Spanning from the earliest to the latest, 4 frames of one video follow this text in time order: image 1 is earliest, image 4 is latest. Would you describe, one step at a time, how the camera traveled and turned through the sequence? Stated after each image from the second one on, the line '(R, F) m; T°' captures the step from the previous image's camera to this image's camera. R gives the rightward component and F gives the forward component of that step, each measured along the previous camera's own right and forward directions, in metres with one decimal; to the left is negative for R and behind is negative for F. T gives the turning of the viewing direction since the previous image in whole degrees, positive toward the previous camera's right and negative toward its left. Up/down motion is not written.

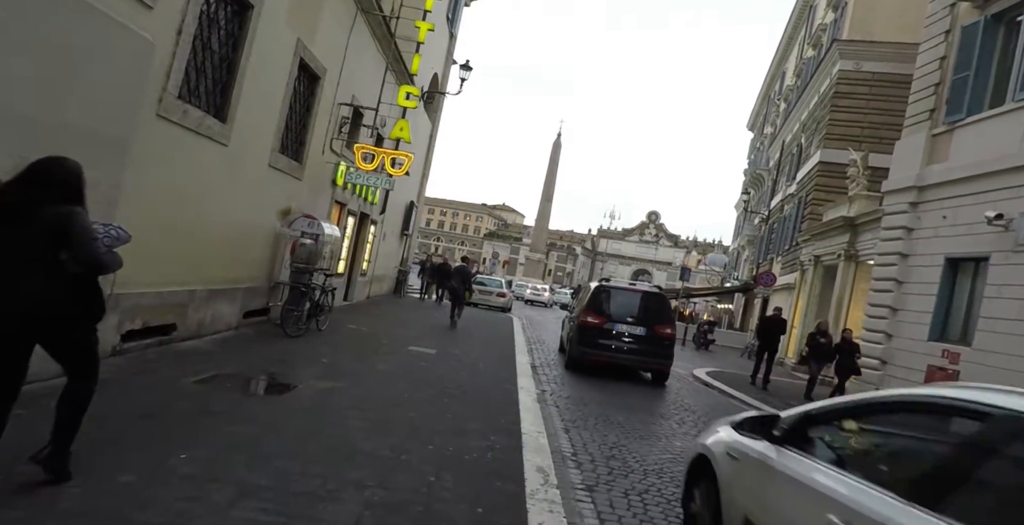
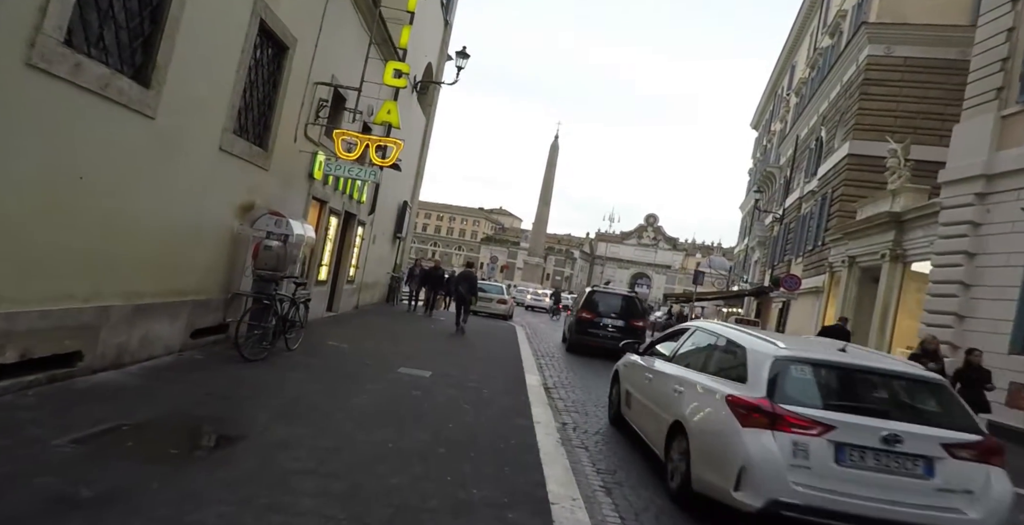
(-0.2, +1.8) m; 0°
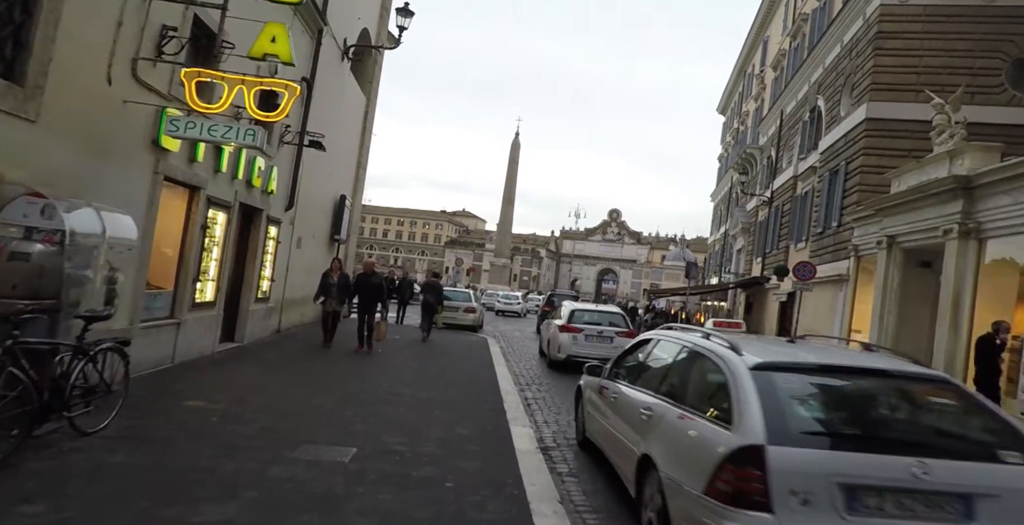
(0.0, +3.7) m; +3°
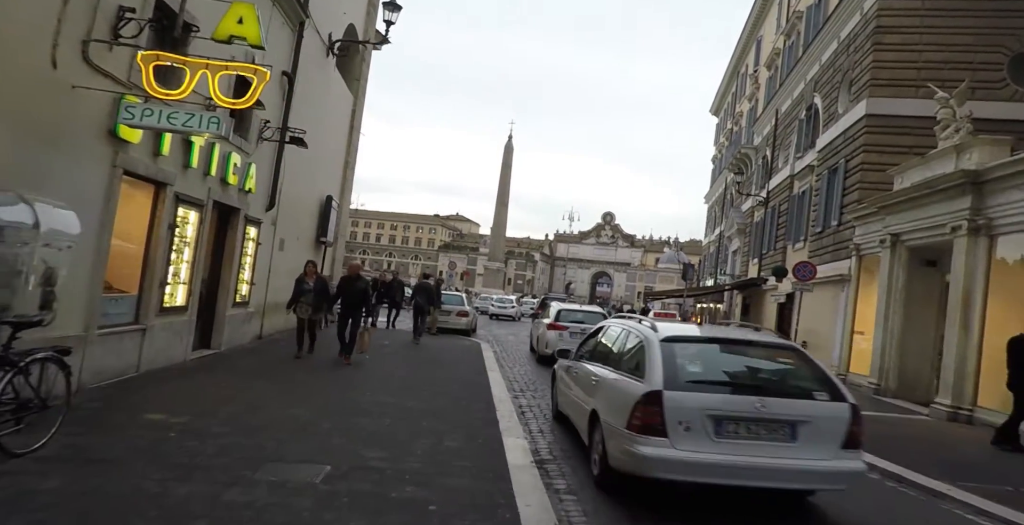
(0.0, +0.5) m; +1°
